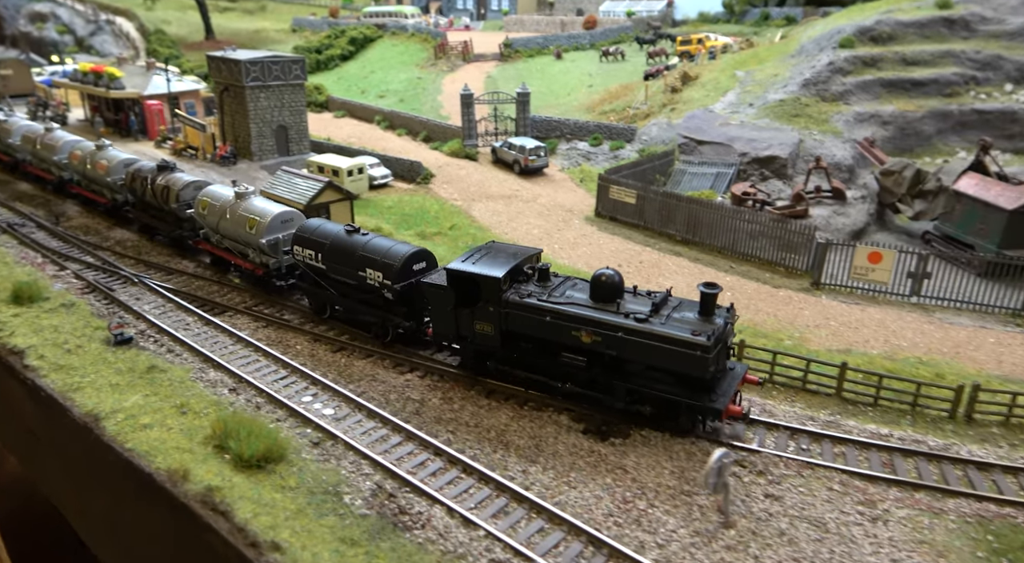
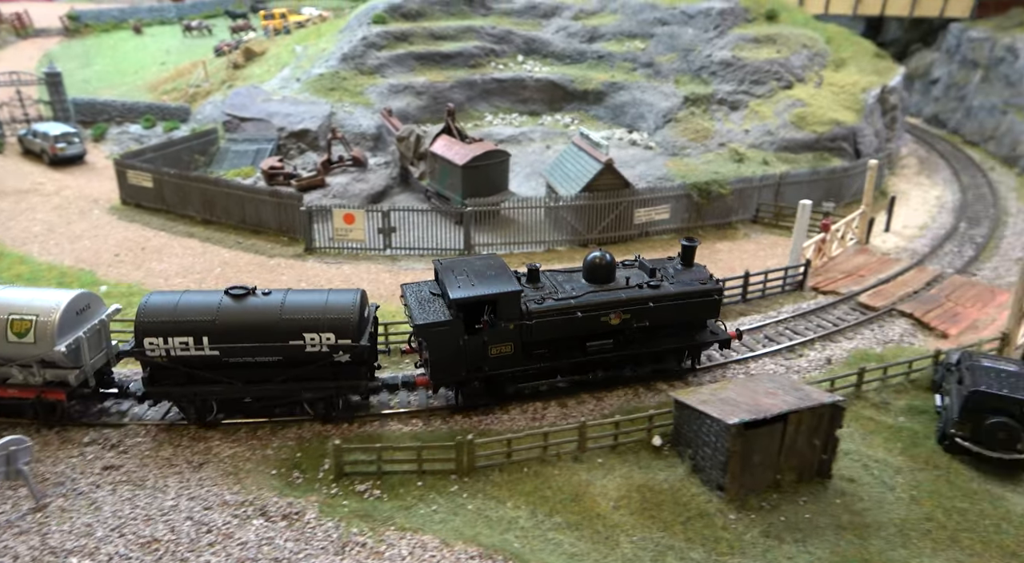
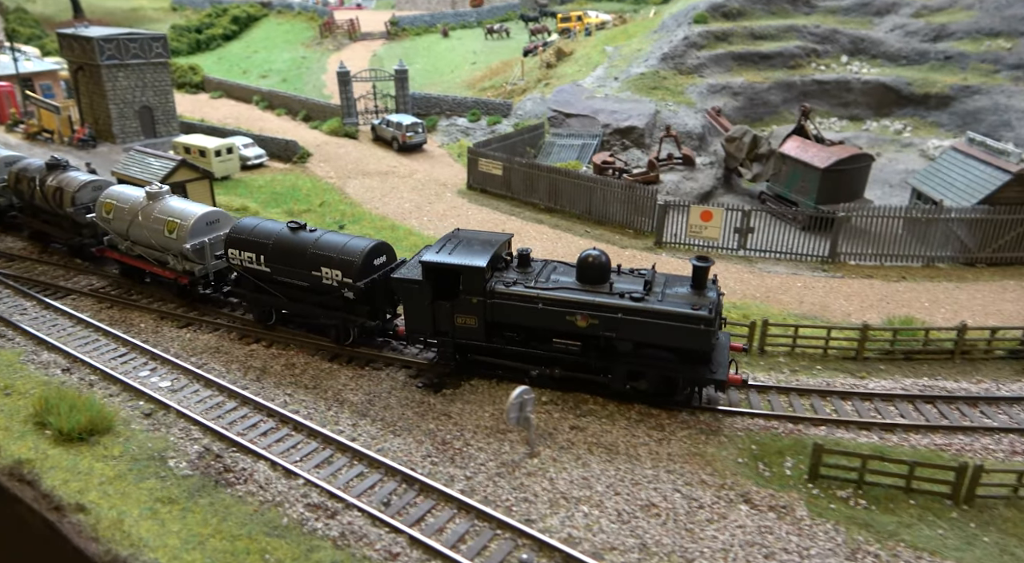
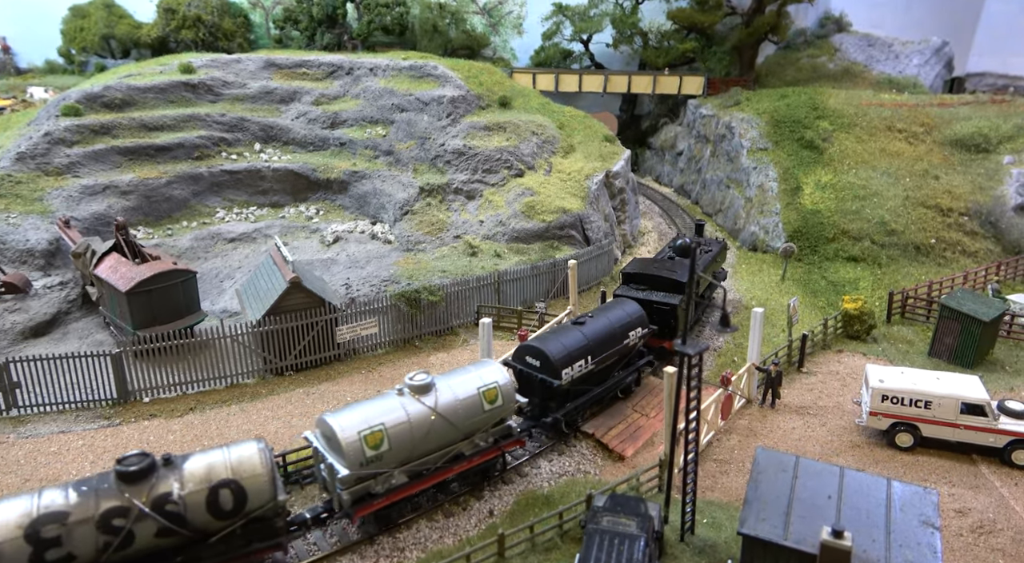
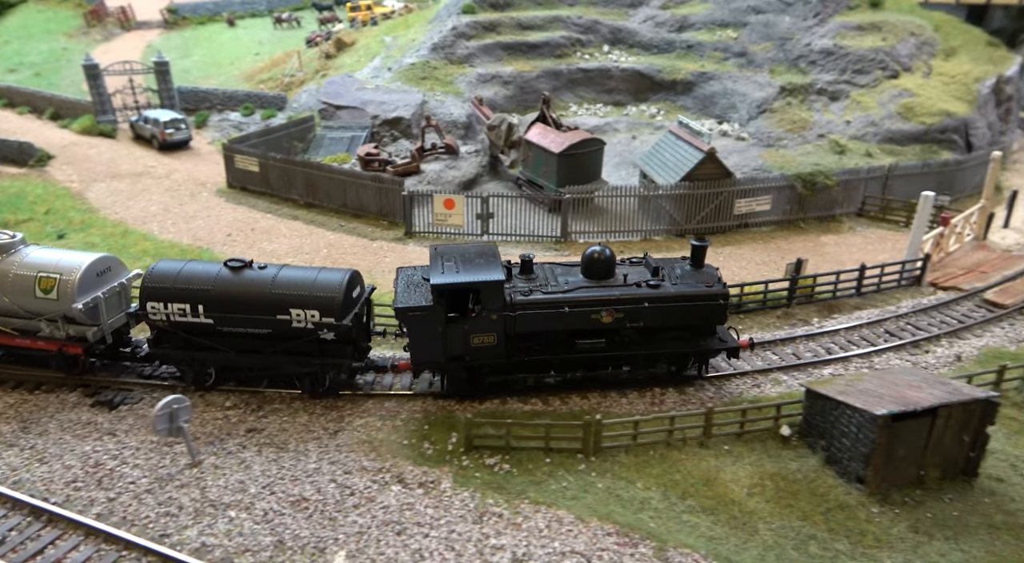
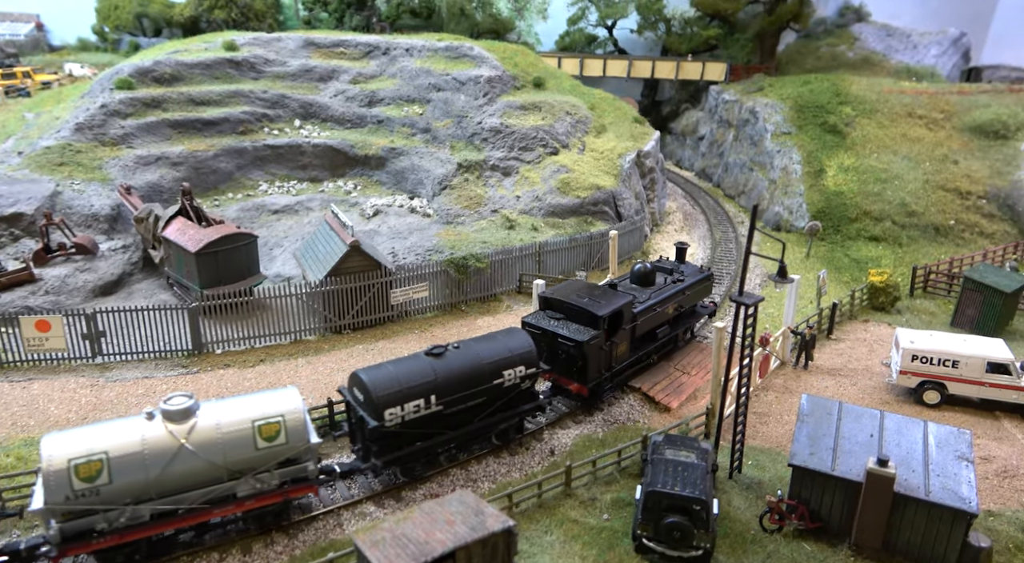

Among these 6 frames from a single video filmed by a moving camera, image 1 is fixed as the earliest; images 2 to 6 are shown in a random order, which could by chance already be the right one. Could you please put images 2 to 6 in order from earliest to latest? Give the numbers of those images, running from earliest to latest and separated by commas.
3, 5, 2, 6, 4
